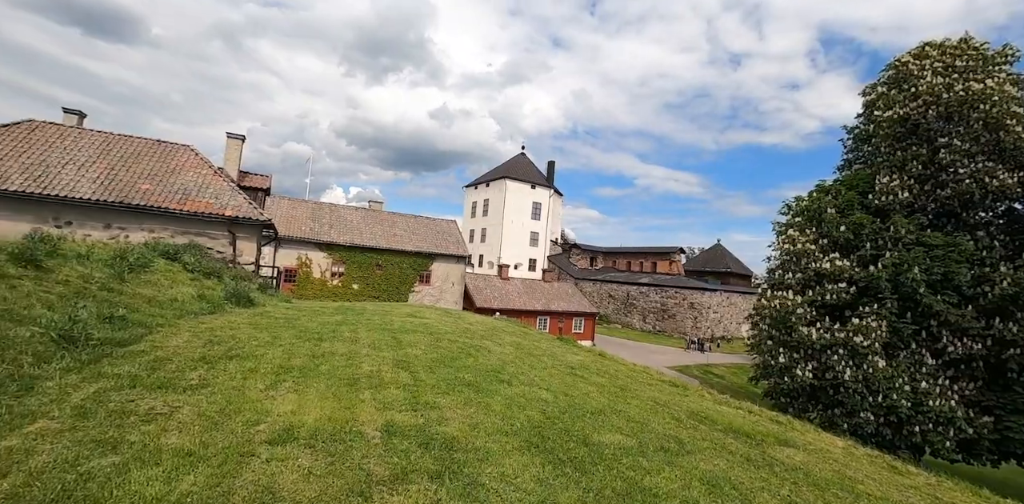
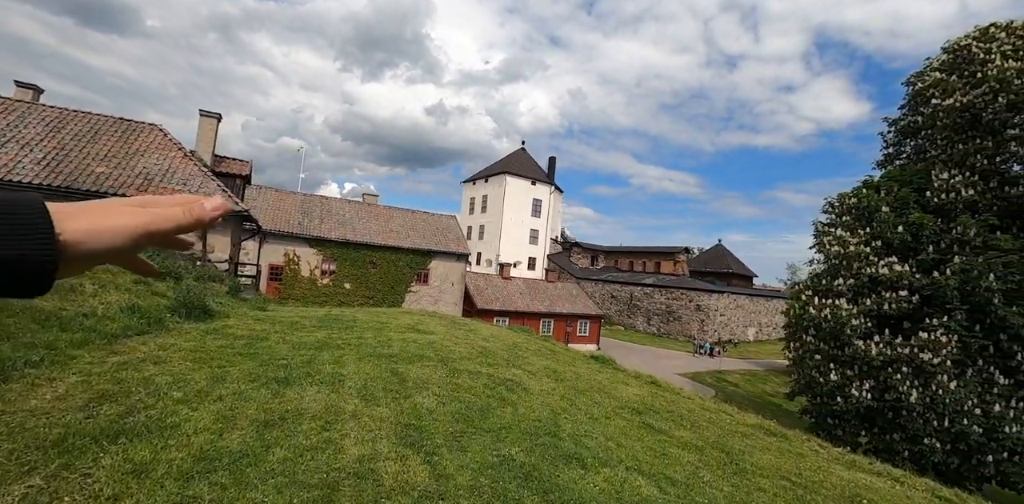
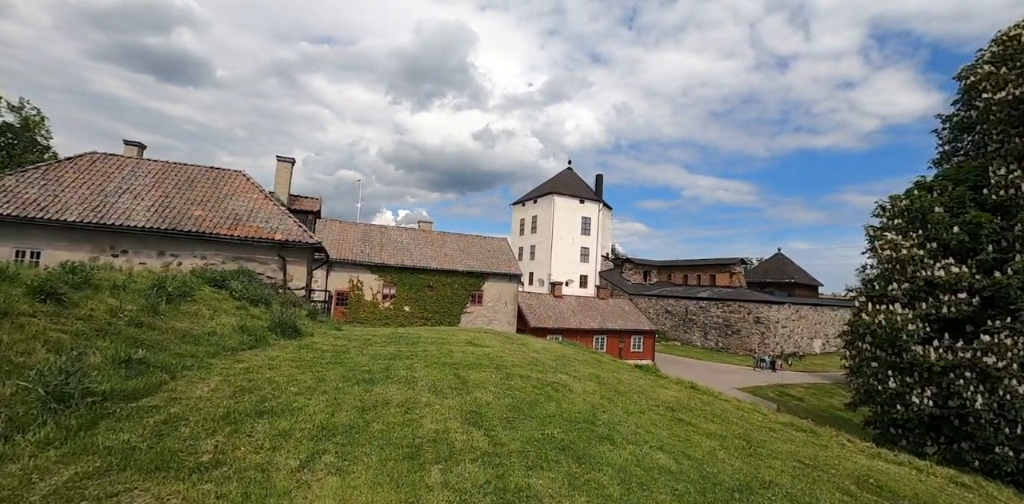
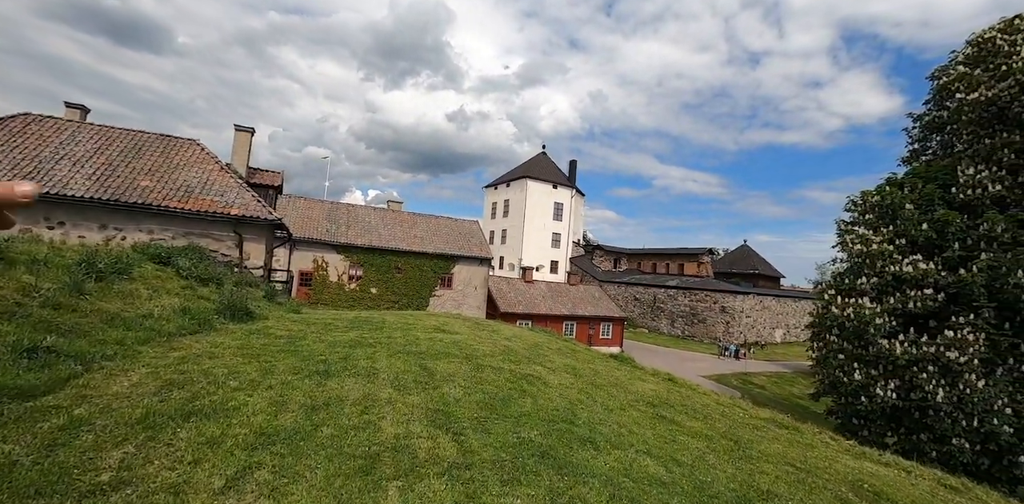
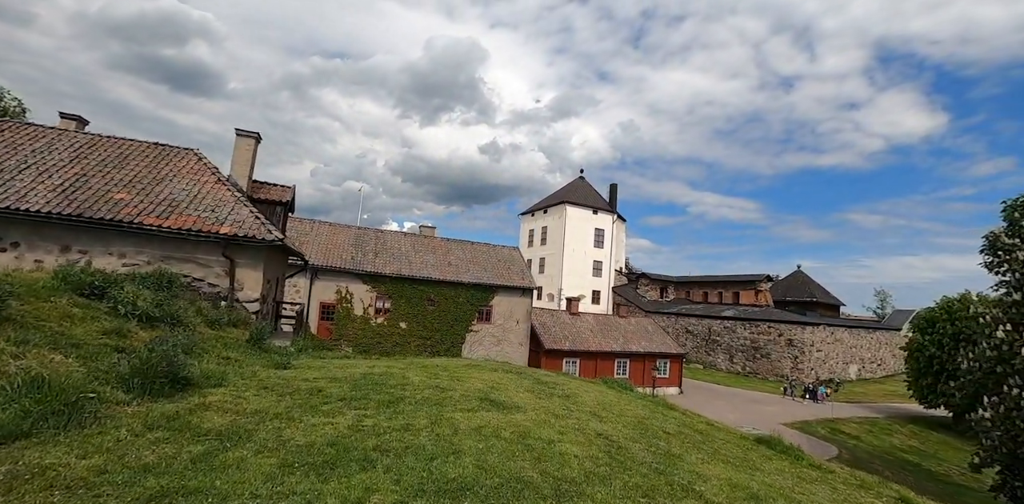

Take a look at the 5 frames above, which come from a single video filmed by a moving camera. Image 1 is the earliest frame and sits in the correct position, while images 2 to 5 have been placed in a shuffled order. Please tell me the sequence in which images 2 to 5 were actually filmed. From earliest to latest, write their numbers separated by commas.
3, 4, 2, 5
